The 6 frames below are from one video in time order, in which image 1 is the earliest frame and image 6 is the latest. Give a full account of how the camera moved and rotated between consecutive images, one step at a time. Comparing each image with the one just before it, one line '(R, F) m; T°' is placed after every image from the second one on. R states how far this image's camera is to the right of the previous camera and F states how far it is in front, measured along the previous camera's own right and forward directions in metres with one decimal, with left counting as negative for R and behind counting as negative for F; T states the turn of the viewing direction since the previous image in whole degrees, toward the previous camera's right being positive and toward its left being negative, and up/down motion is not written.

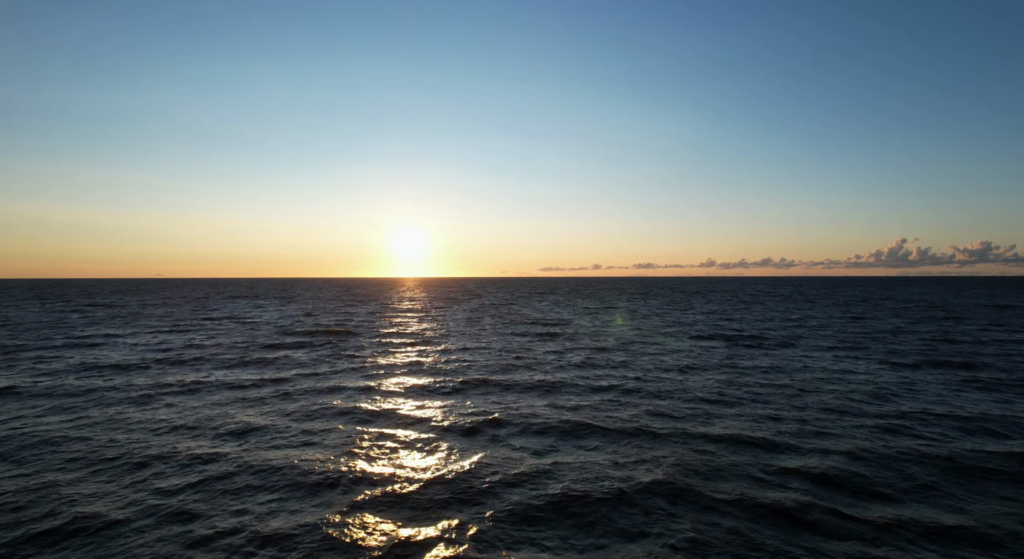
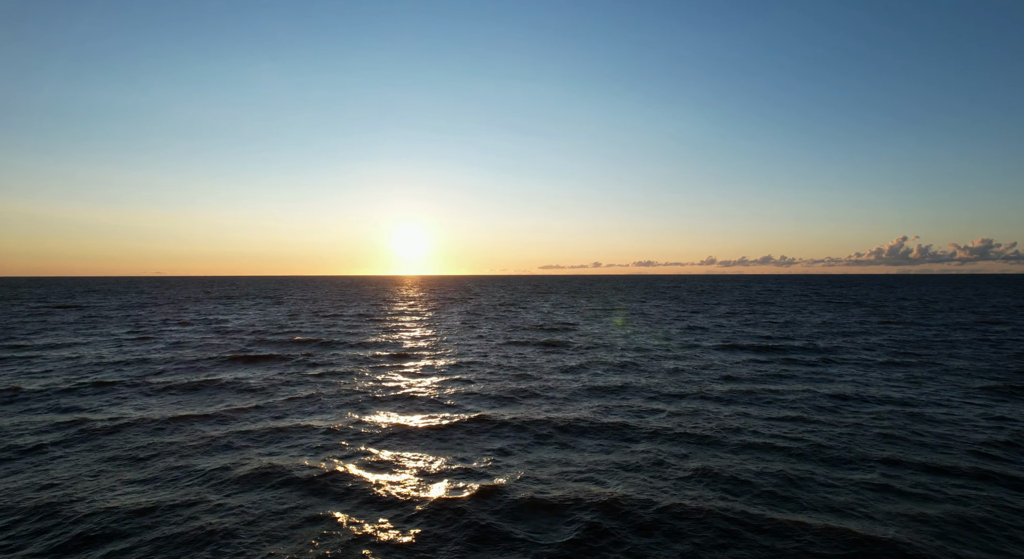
(0.0, +3.5) m; 0°
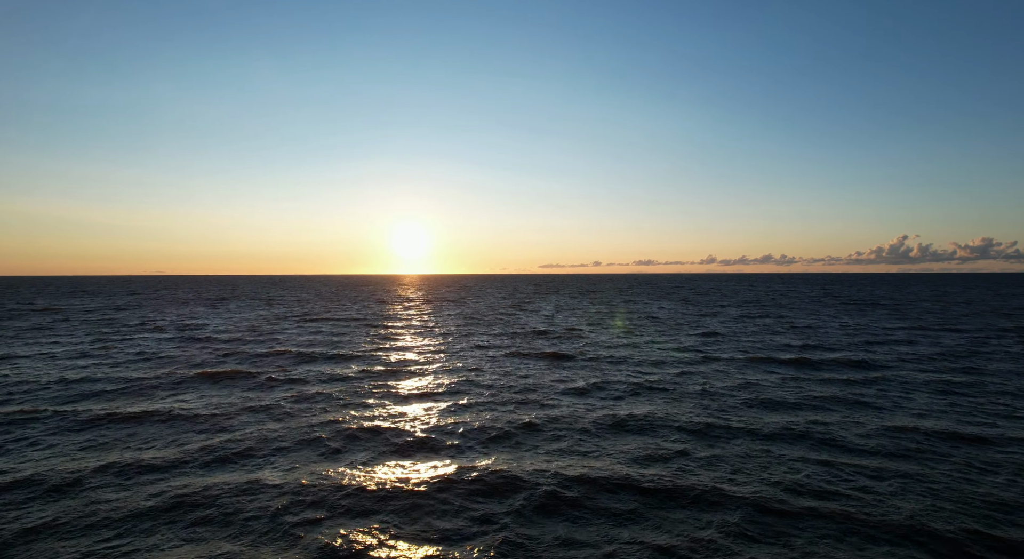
(0.0, +2.8) m; 0°
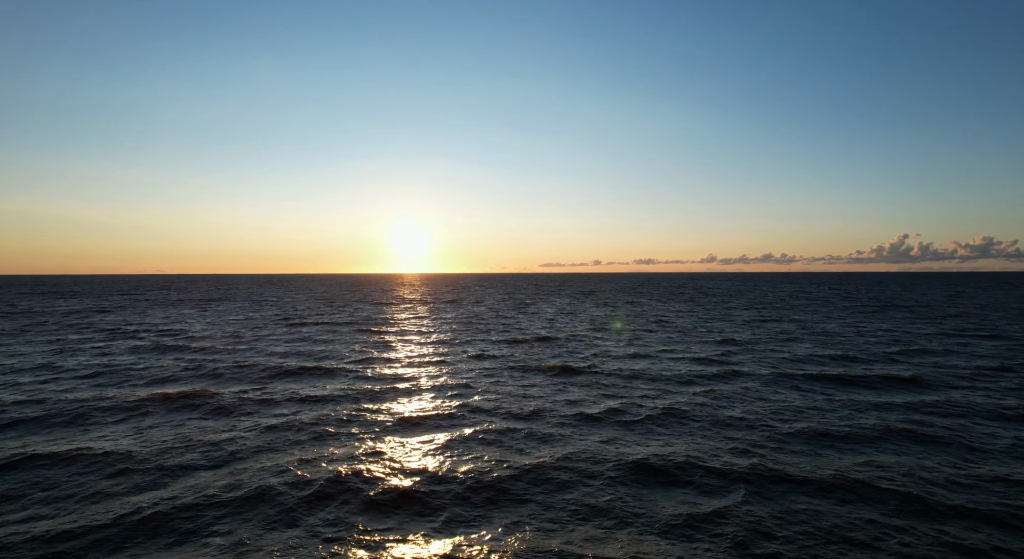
(-0.1, +2.5) m; 0°
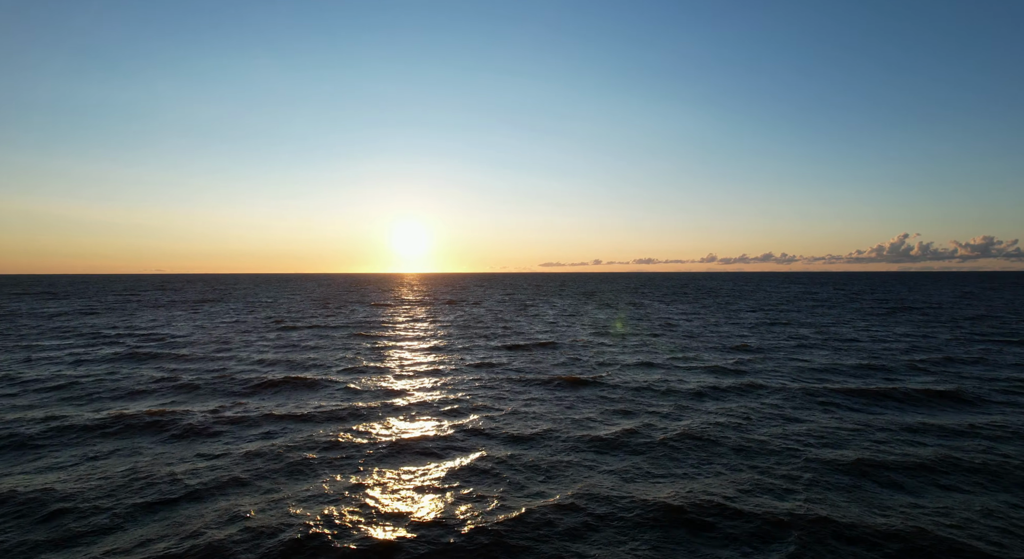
(0.0, +1.8) m; 0°
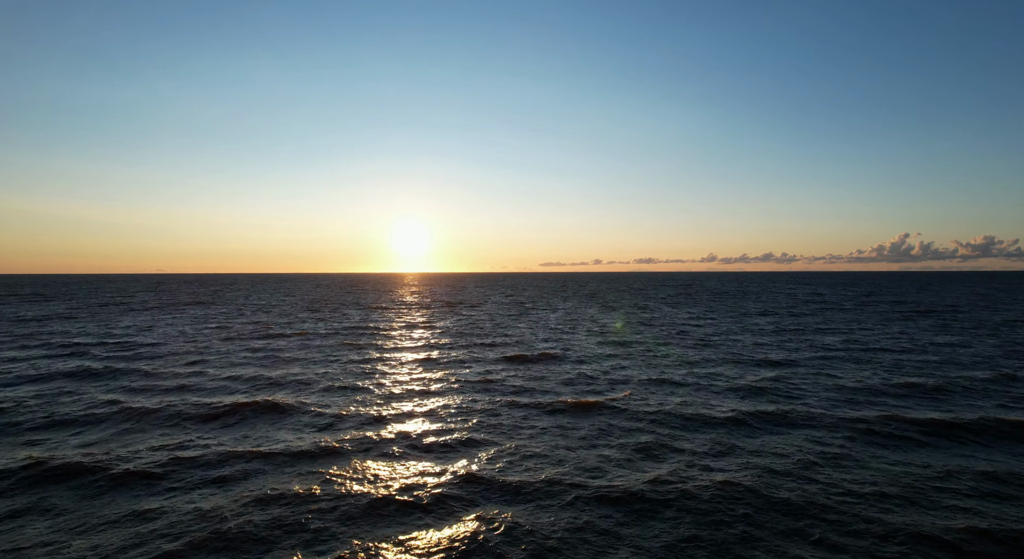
(-0.1, +2.8) m; 0°
